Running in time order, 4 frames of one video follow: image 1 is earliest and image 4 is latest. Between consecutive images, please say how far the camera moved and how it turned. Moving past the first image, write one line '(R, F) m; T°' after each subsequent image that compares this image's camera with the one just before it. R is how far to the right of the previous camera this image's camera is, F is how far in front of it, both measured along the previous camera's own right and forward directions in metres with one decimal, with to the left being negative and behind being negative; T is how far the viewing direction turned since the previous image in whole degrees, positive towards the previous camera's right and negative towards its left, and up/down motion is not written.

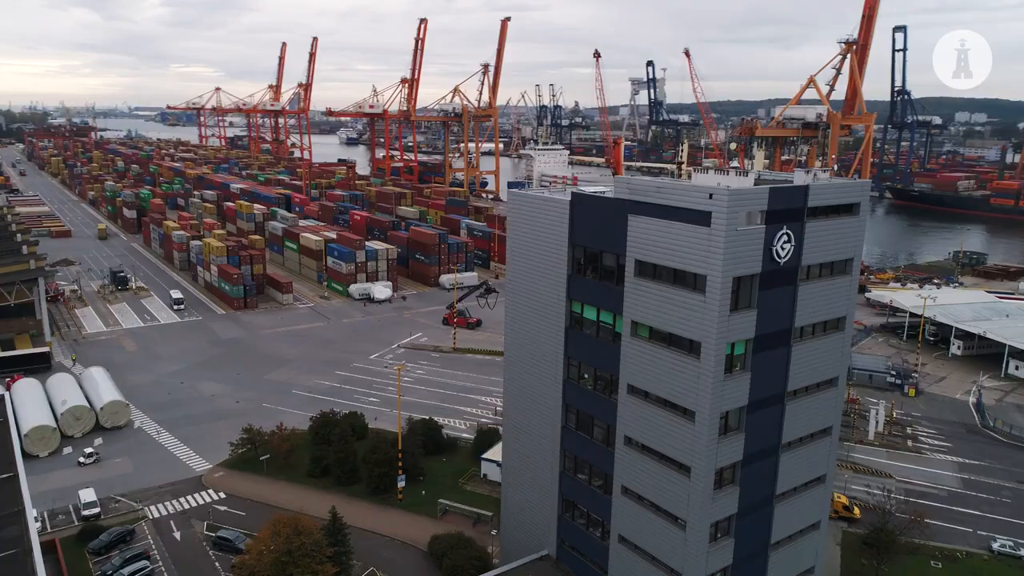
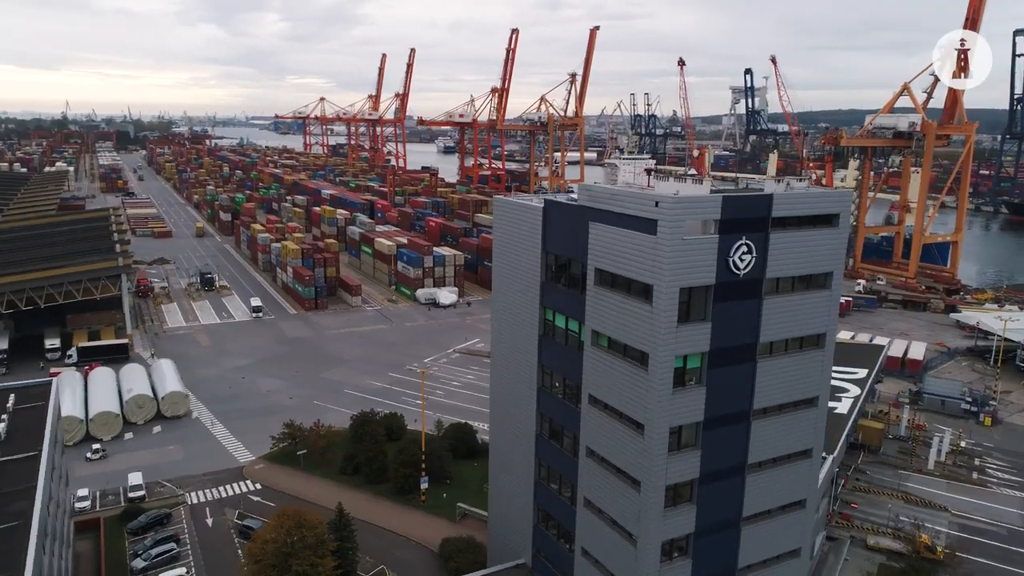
(+2.7, +0.2) m; -7°
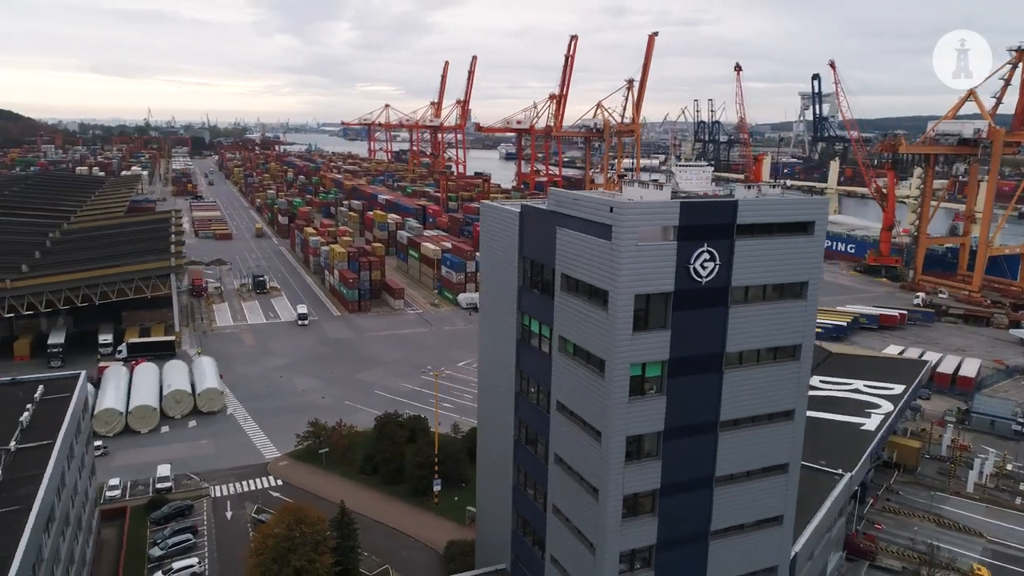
(+1.9, +0.1) m; -5°
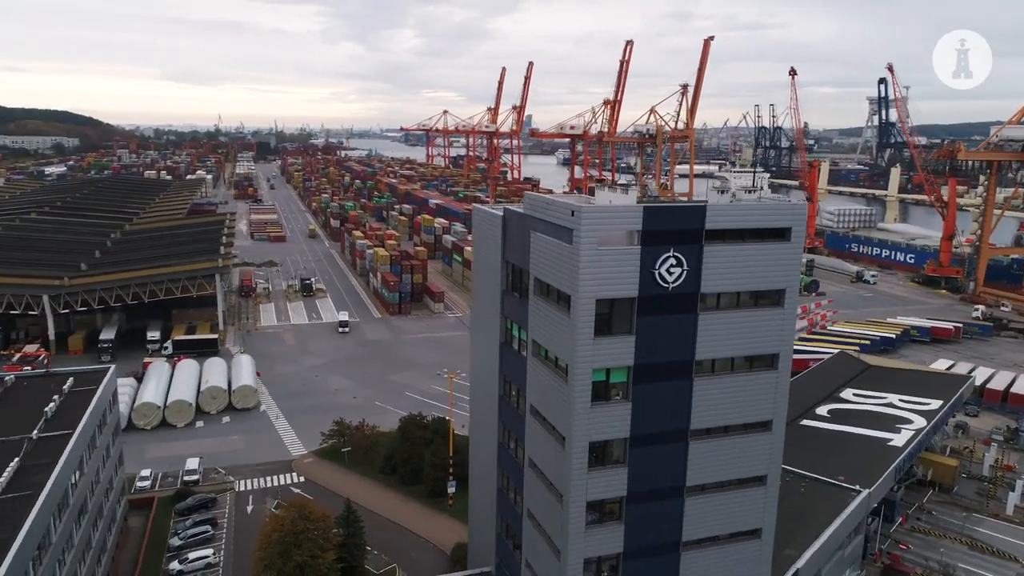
(+1.7, 0.0) m; -4°
